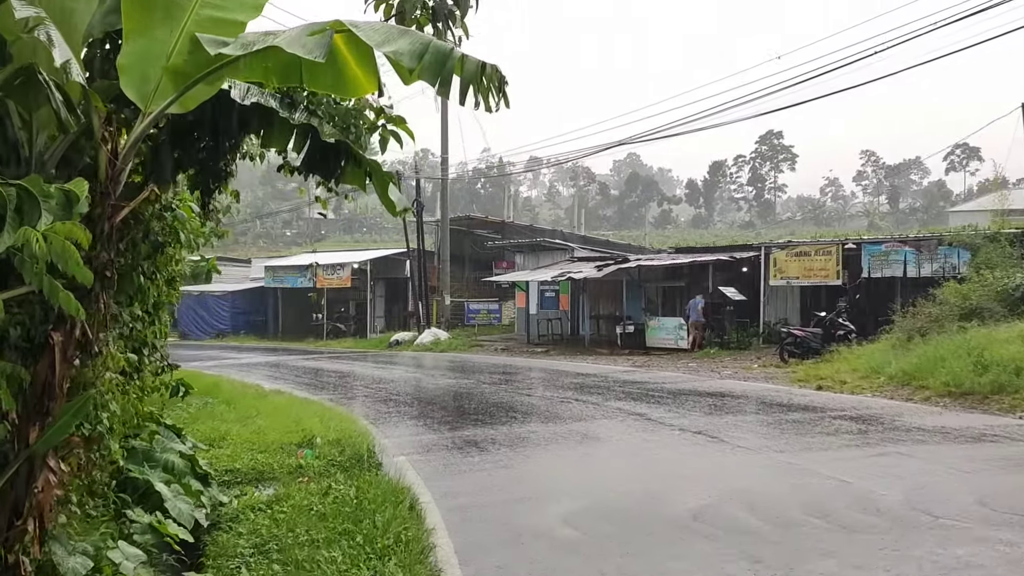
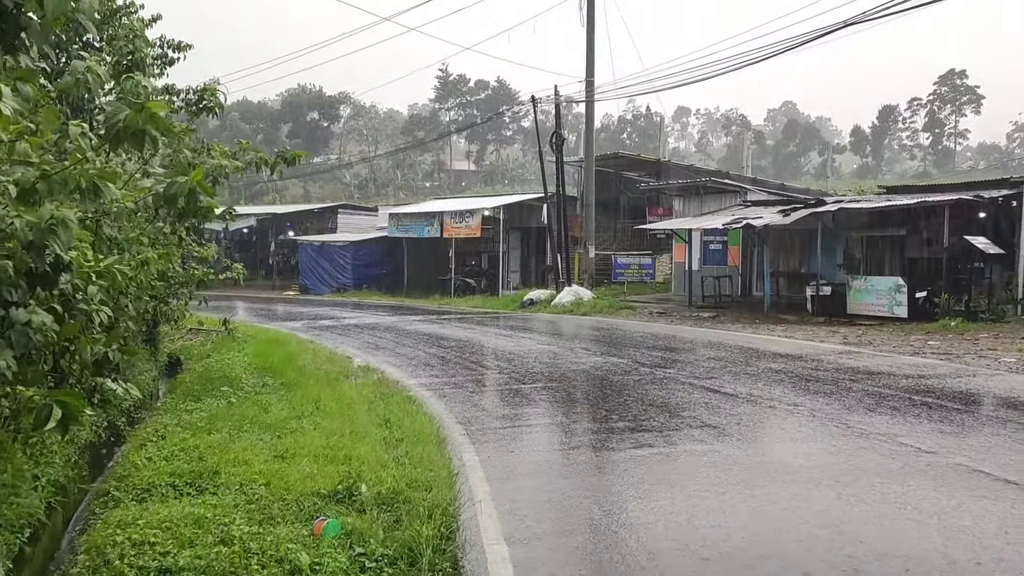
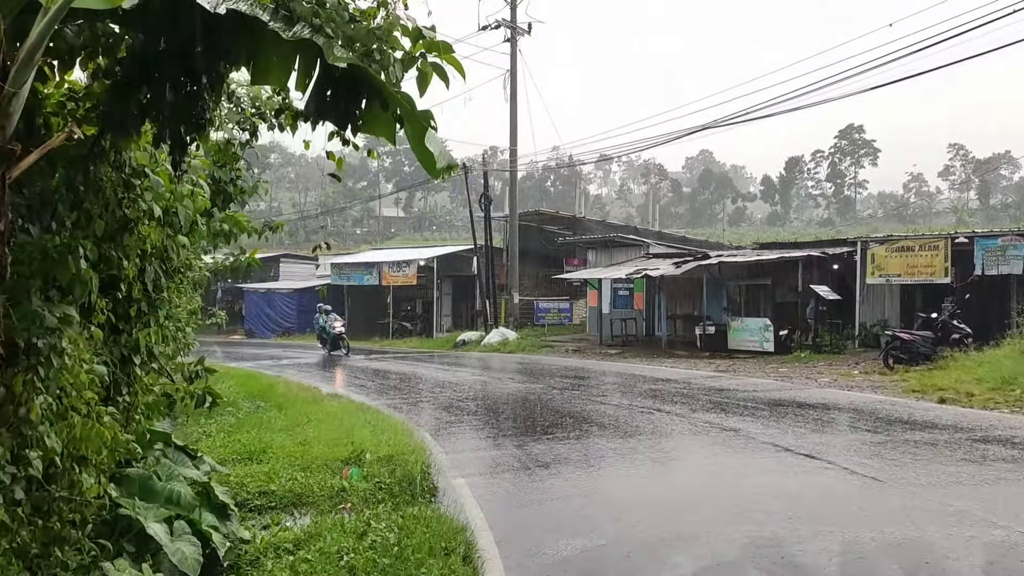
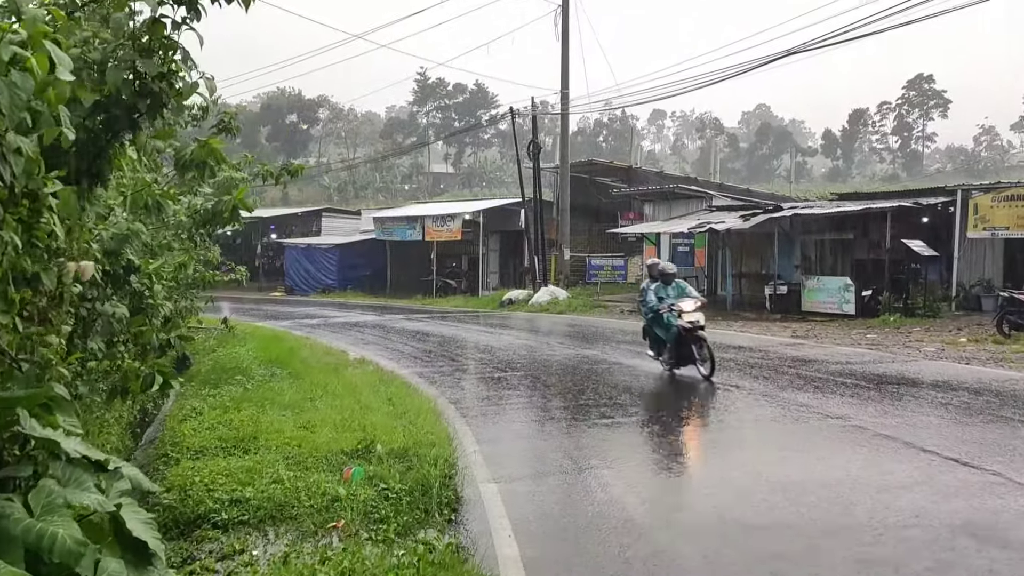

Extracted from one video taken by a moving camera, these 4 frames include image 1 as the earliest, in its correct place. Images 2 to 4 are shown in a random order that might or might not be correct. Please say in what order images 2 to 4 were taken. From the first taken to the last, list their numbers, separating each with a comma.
3, 4, 2
